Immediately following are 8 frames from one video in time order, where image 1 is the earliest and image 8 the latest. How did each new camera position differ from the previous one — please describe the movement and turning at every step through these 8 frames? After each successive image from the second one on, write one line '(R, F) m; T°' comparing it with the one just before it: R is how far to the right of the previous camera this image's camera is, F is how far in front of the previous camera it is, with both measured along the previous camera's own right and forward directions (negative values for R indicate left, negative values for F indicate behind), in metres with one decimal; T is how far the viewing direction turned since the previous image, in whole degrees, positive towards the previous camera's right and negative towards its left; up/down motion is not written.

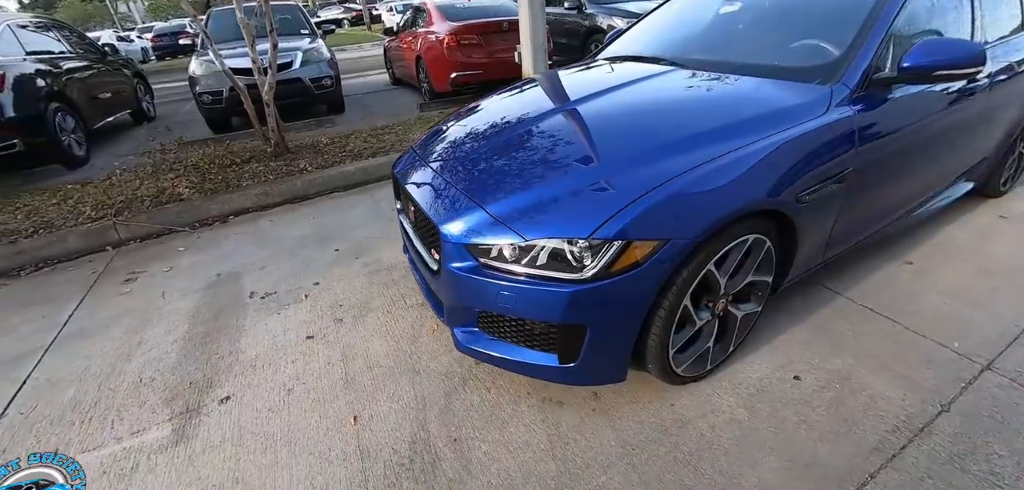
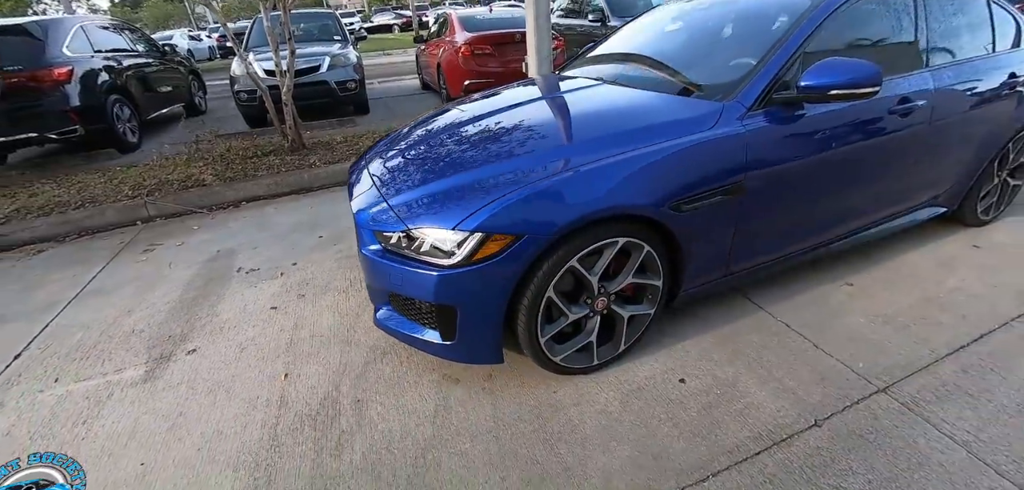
(+0.6, -0.2) m; -7°
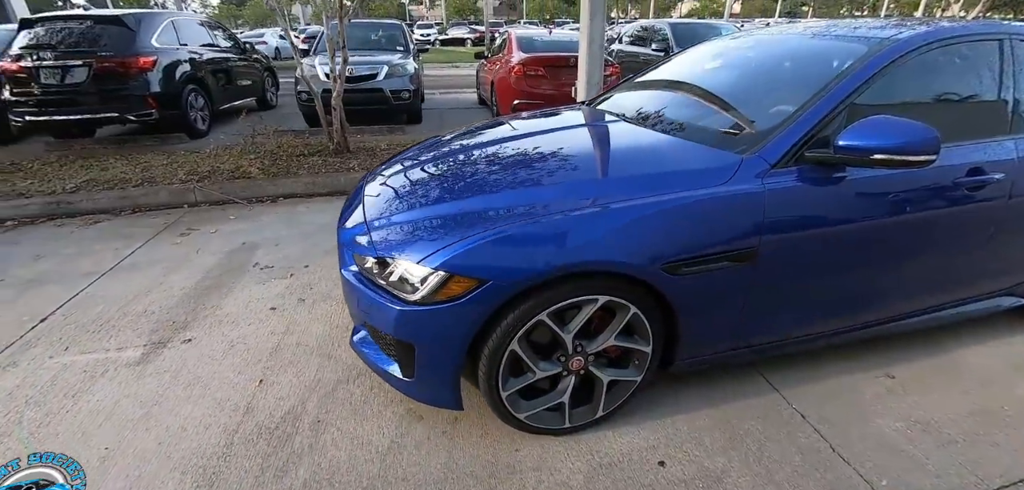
(+0.3, +0.1) m; -7°
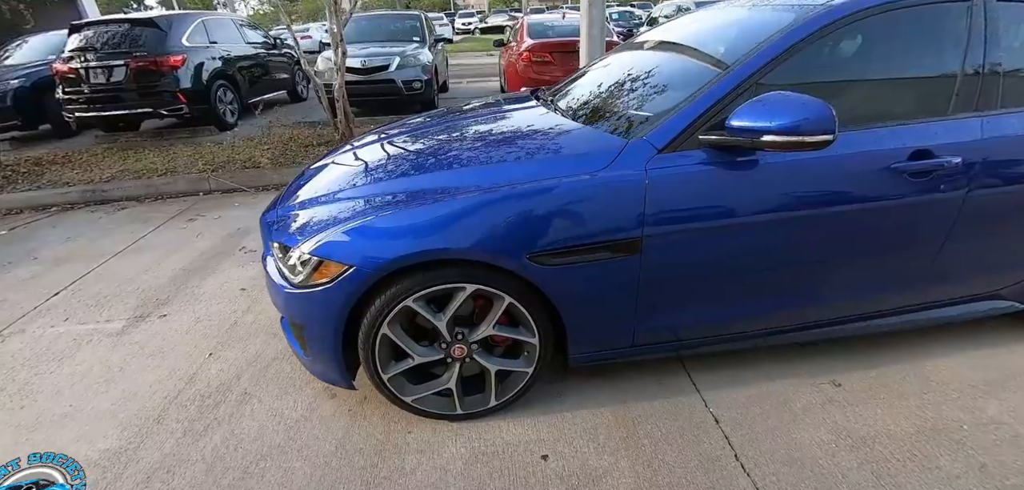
(+0.6, 0.0) m; -8°
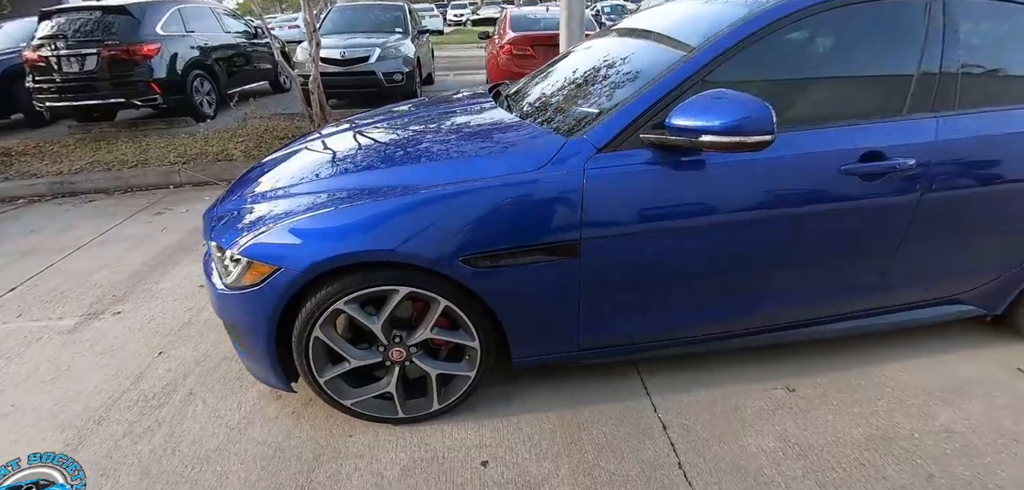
(+0.2, +0.1) m; 0°
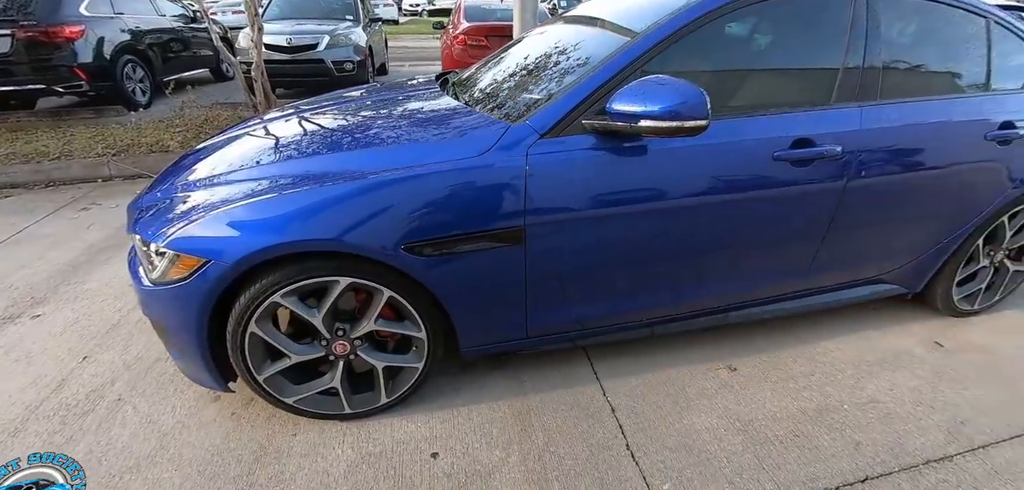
(+0.1, 0.0) m; +5°
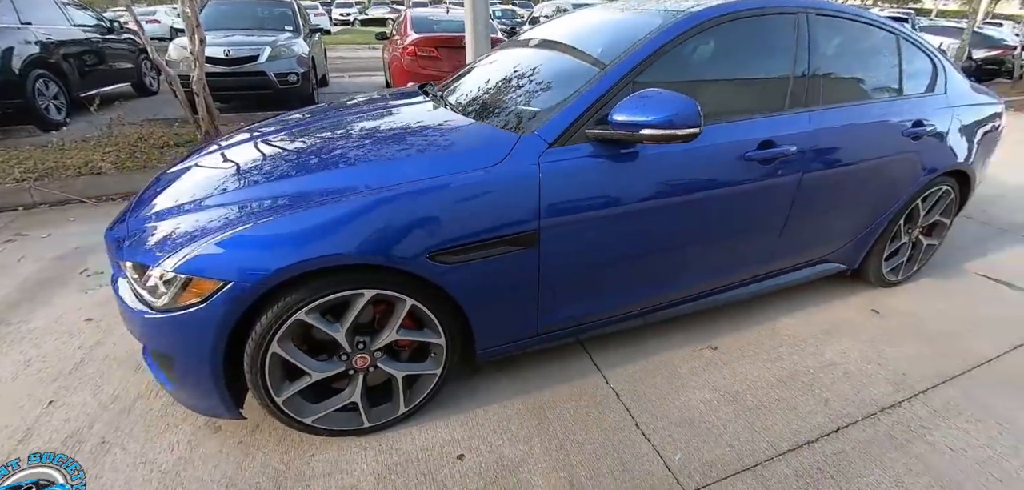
(-0.3, -0.1) m; +8°
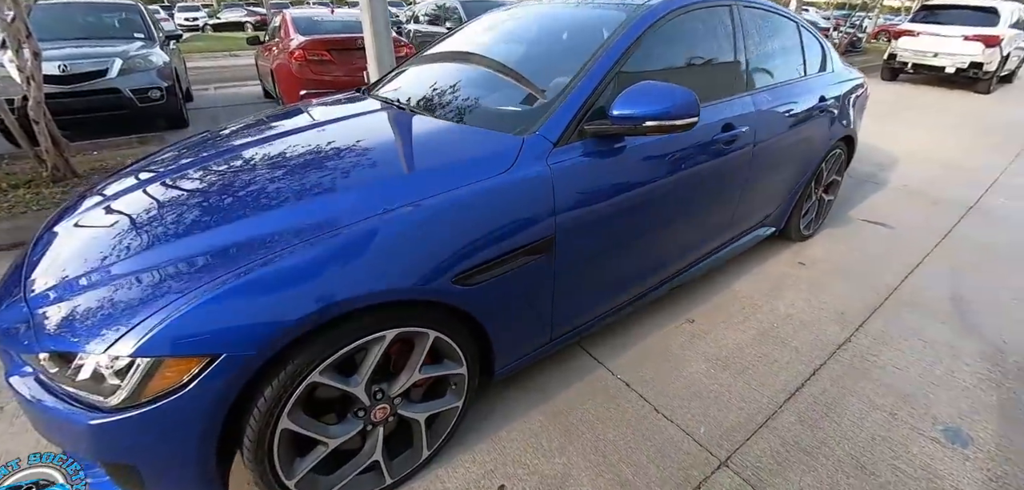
(-0.4, +0.1) m; +13°
